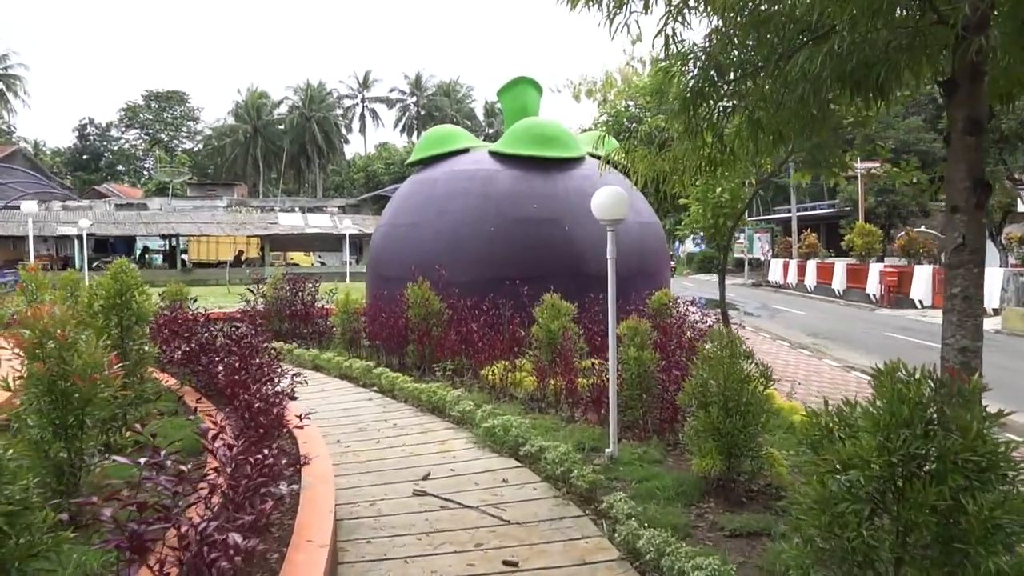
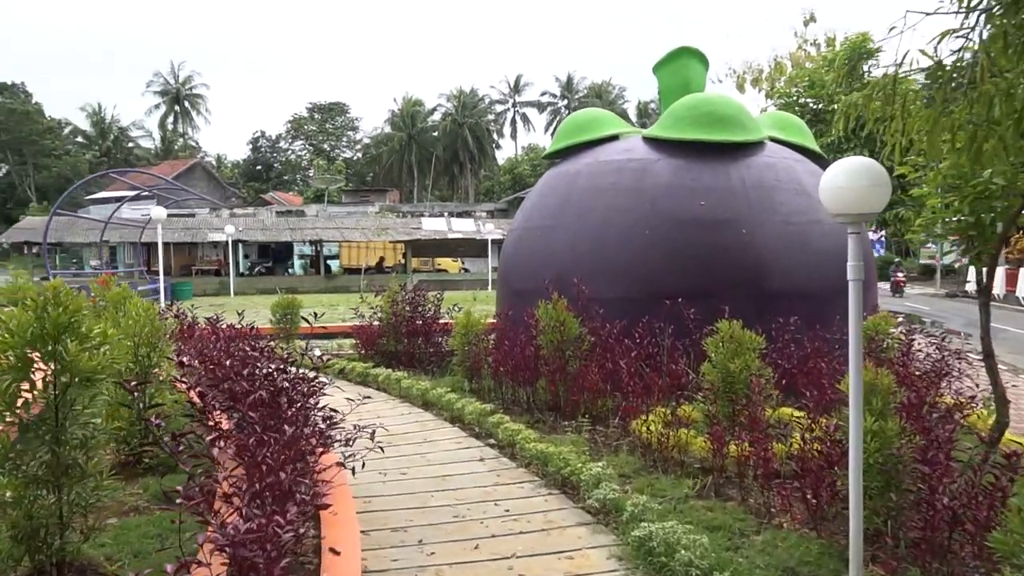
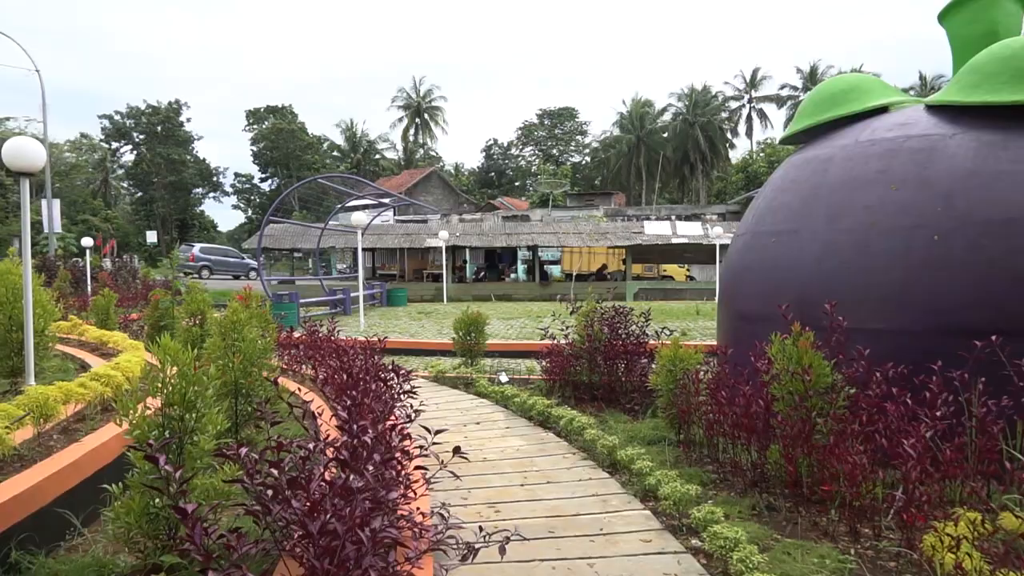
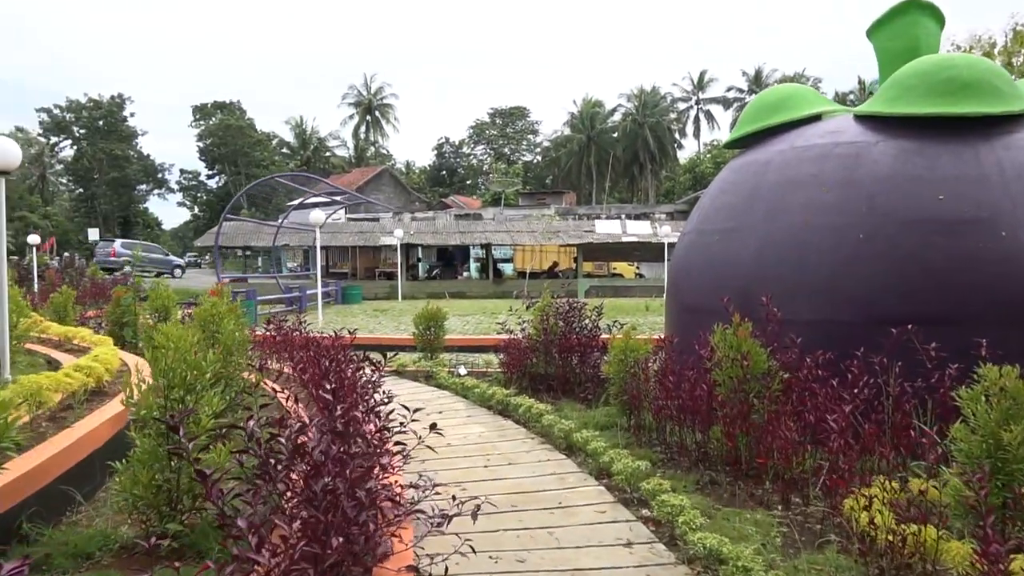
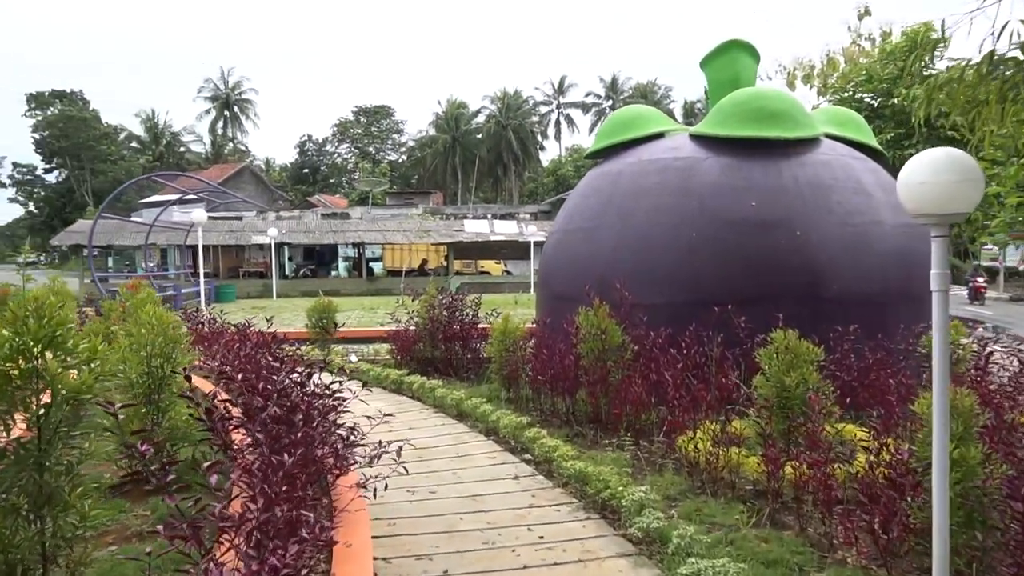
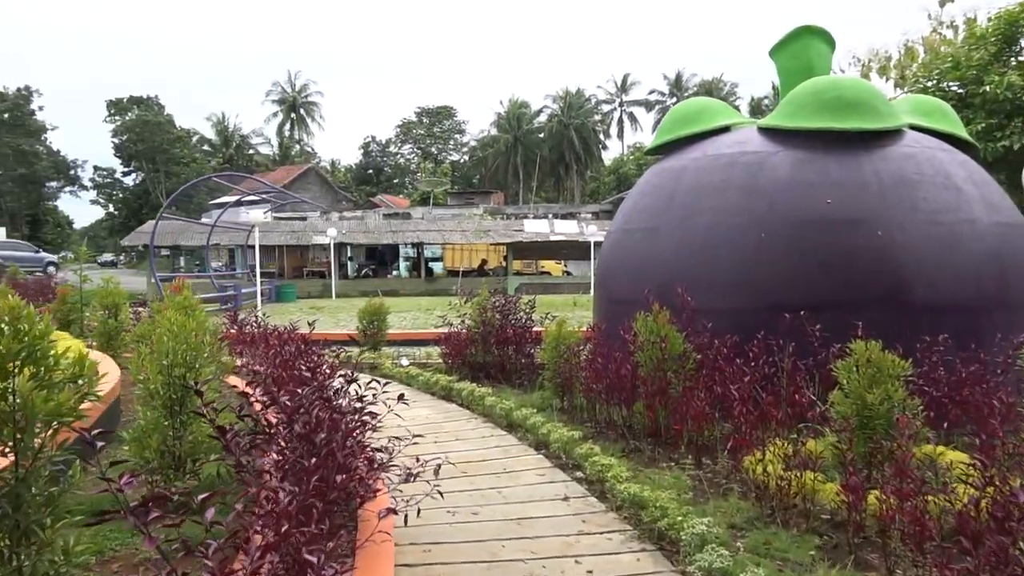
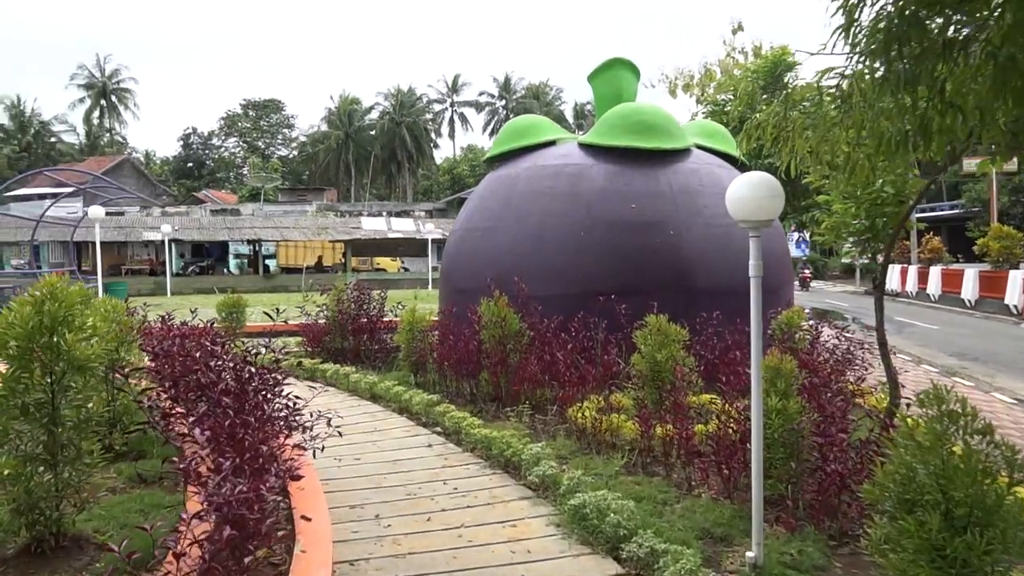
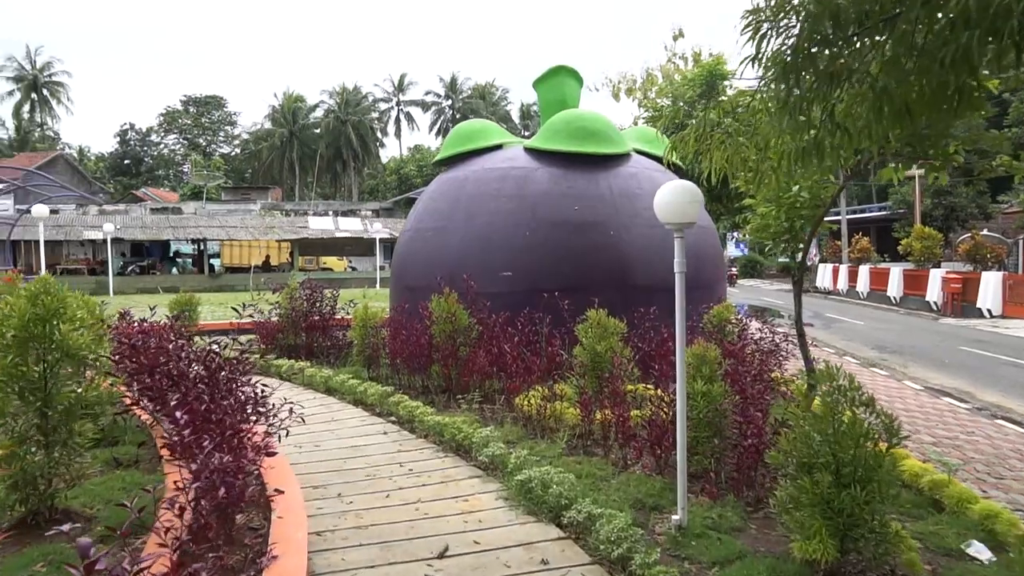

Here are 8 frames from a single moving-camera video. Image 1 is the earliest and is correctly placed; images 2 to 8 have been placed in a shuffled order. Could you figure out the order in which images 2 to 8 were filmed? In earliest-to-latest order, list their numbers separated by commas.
8, 7, 2, 5, 6, 4, 3
